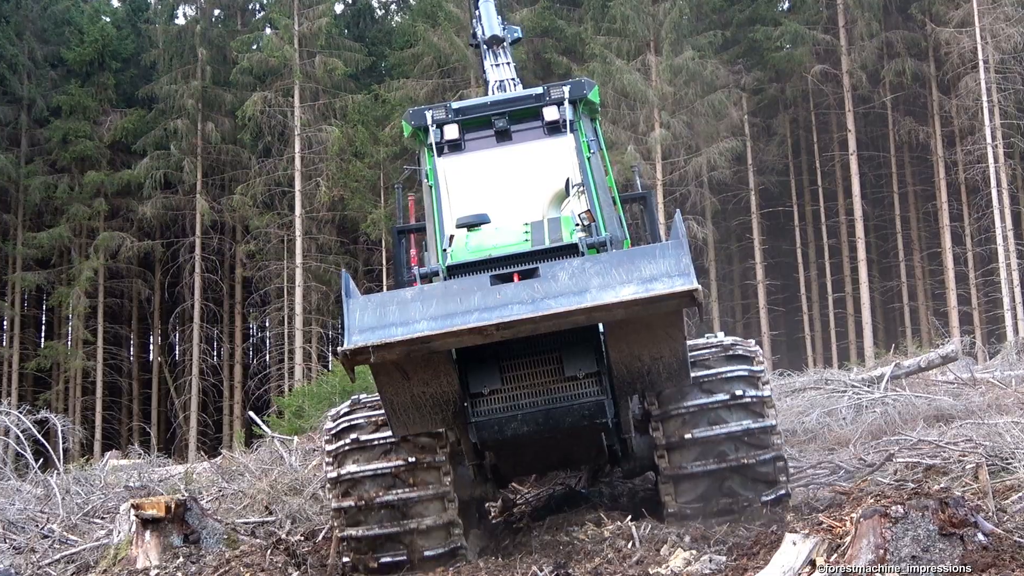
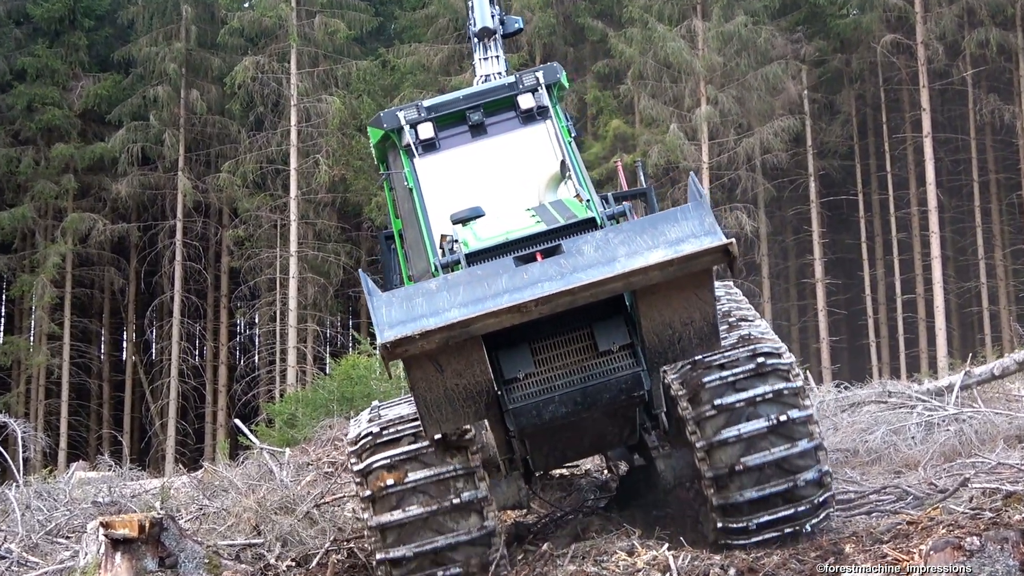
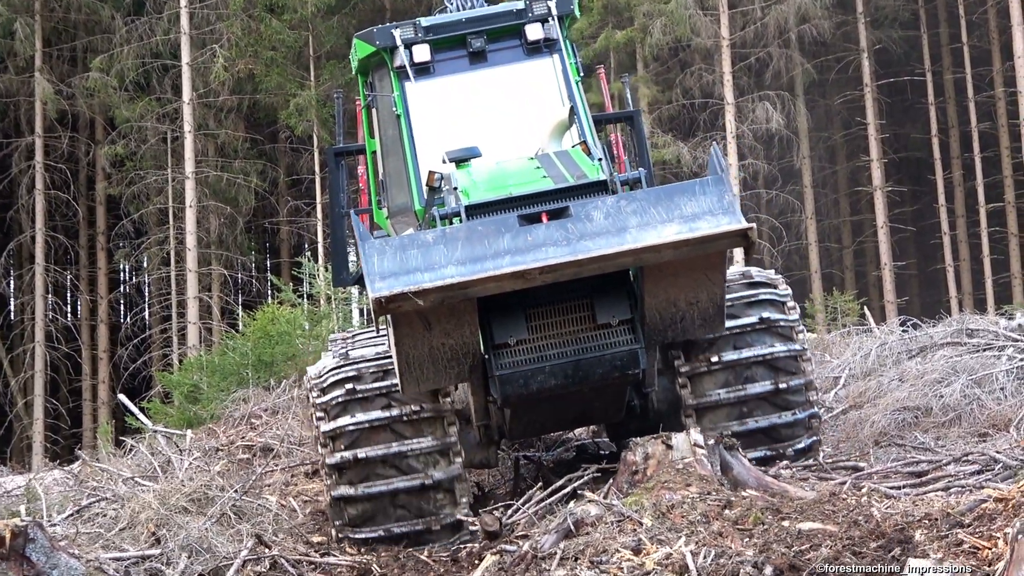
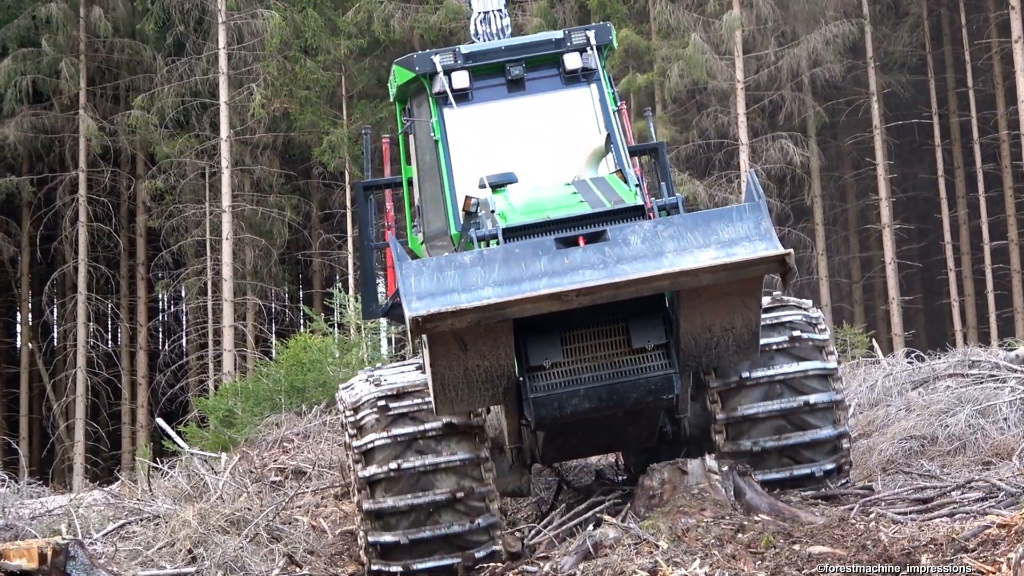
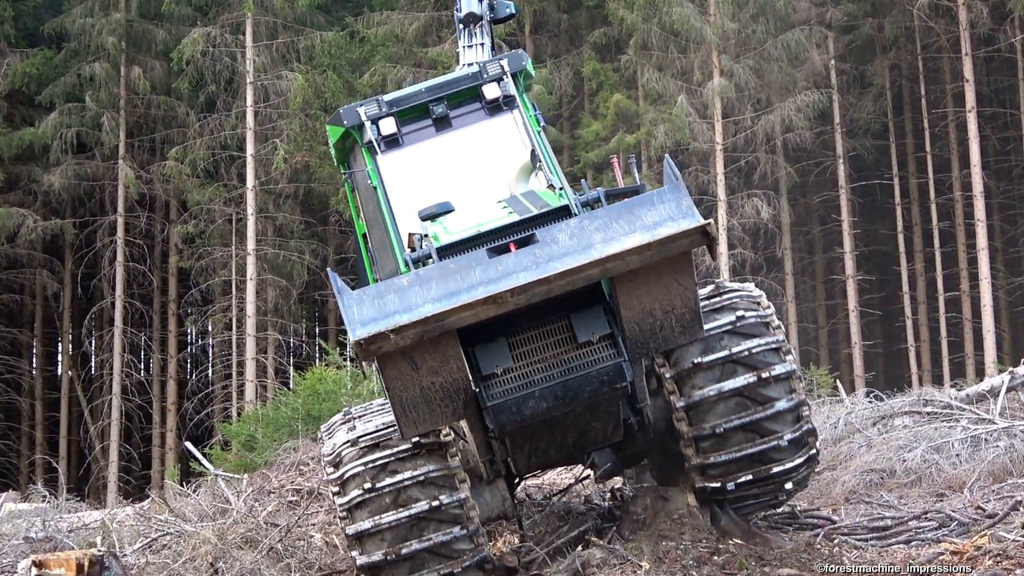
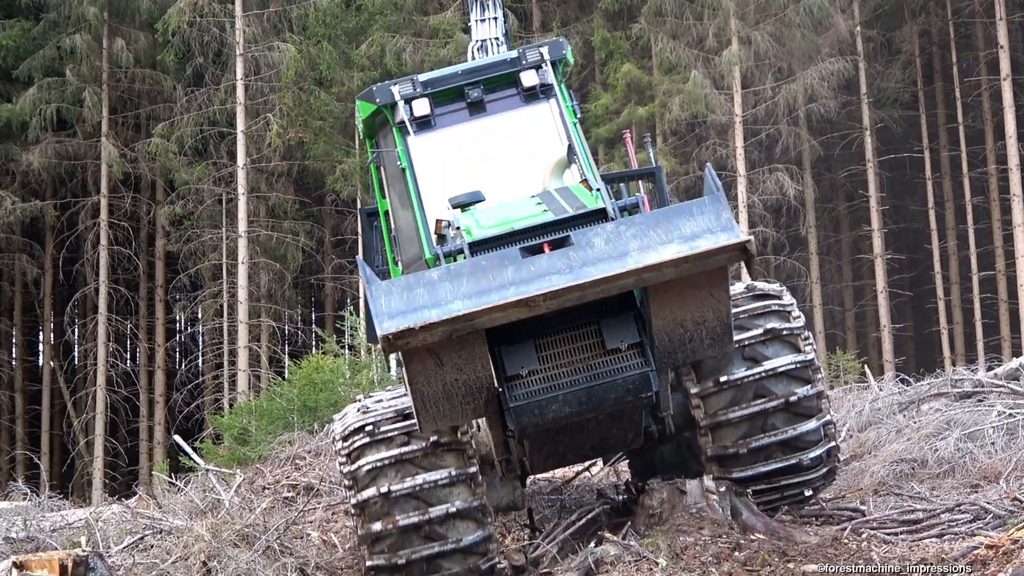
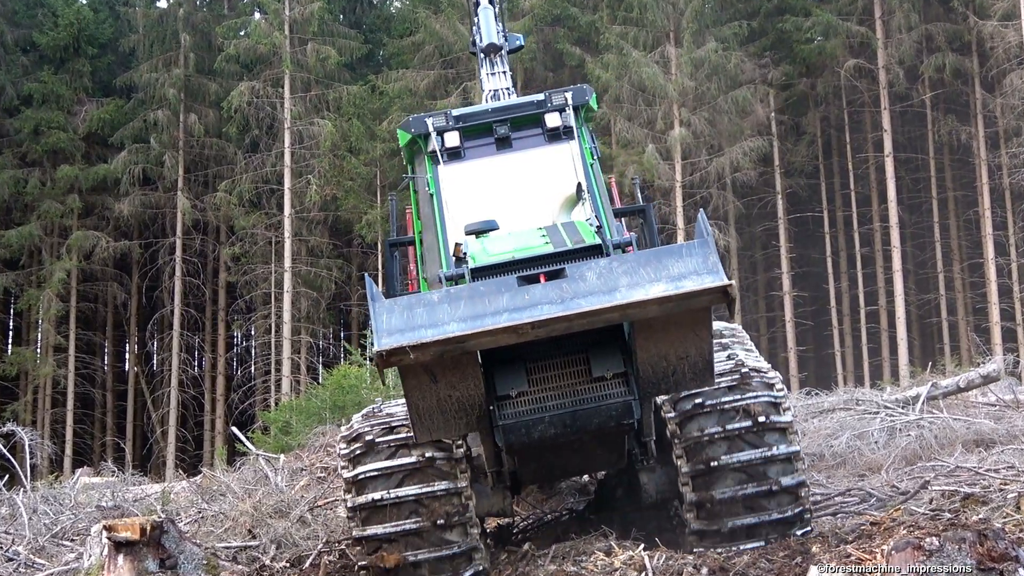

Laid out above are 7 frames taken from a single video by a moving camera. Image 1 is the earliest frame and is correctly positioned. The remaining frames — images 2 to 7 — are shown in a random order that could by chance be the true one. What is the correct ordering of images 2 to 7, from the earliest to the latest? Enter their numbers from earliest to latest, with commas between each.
7, 2, 5, 6, 4, 3
